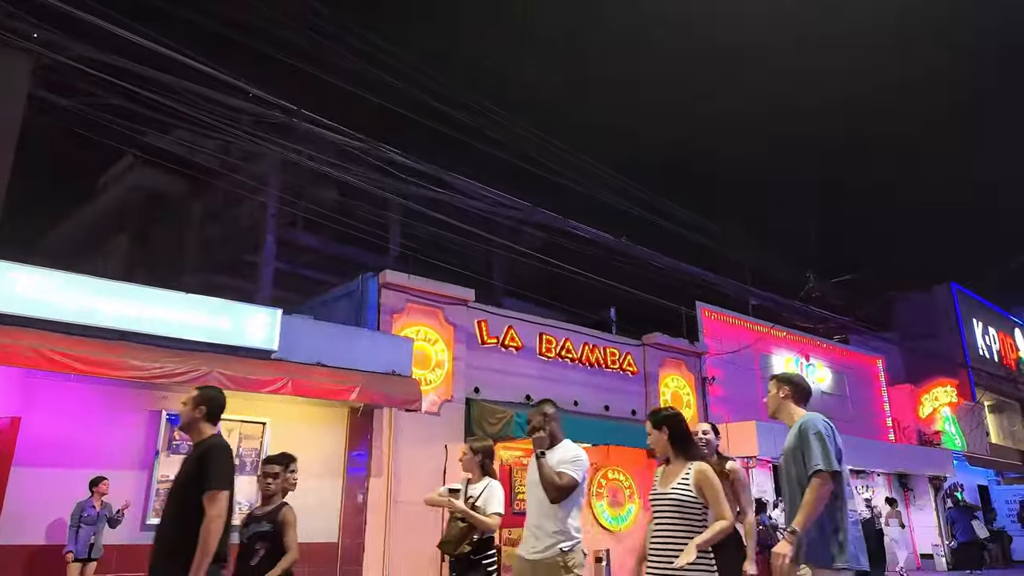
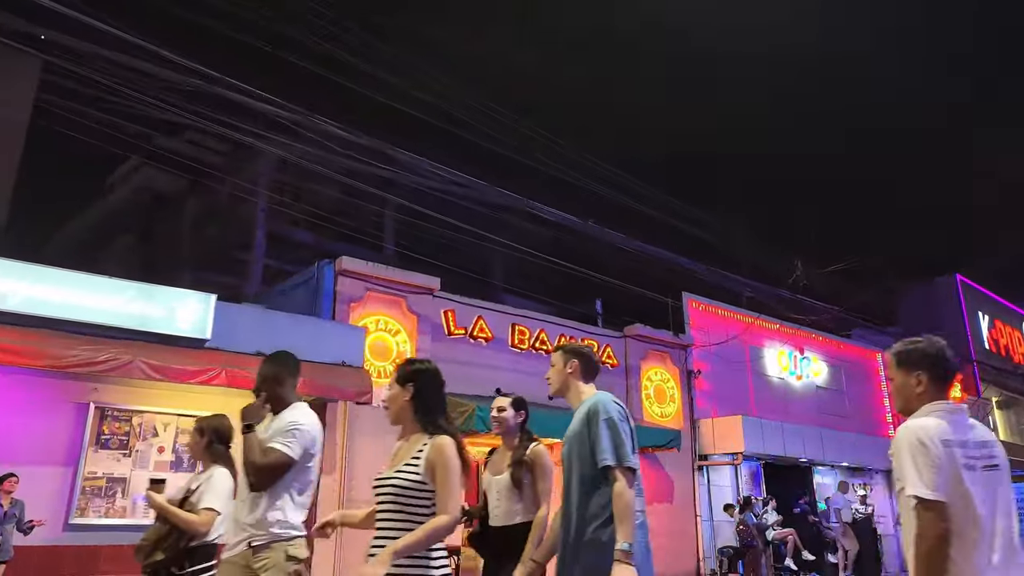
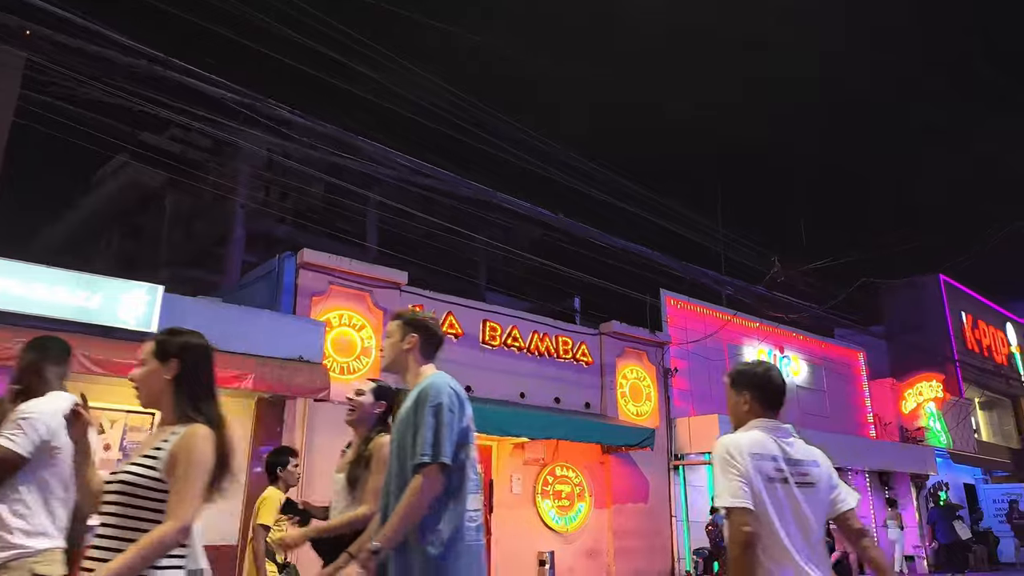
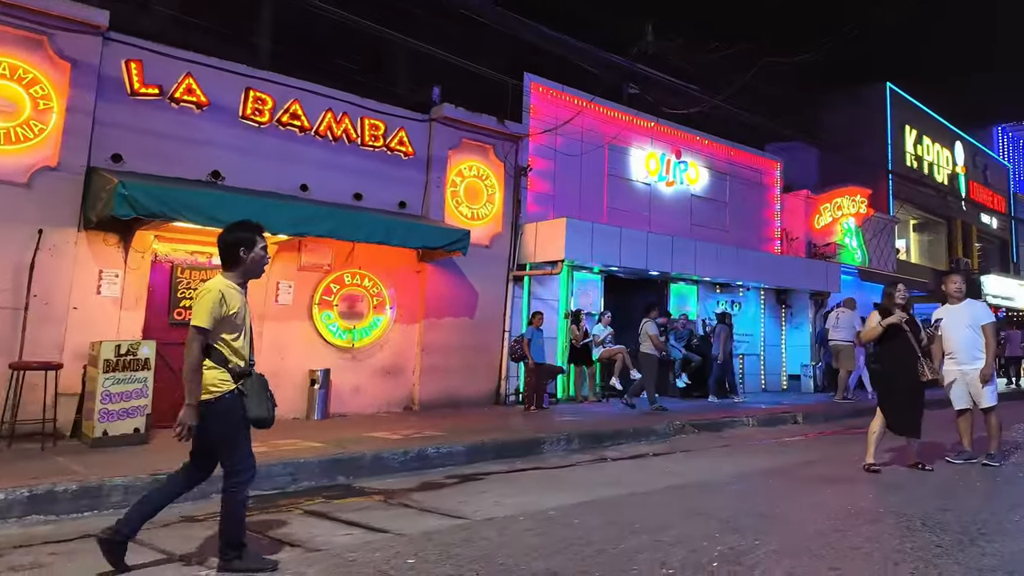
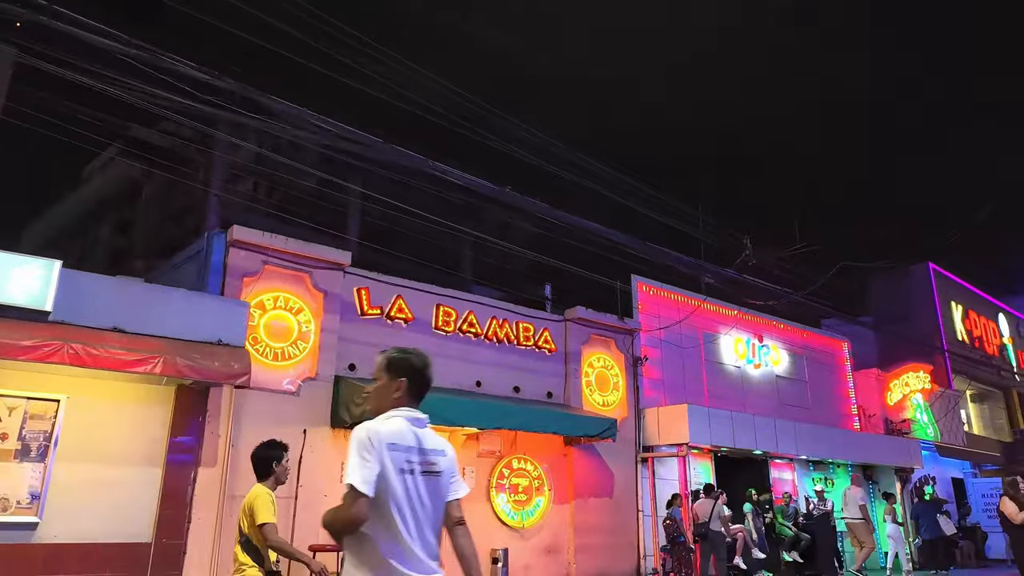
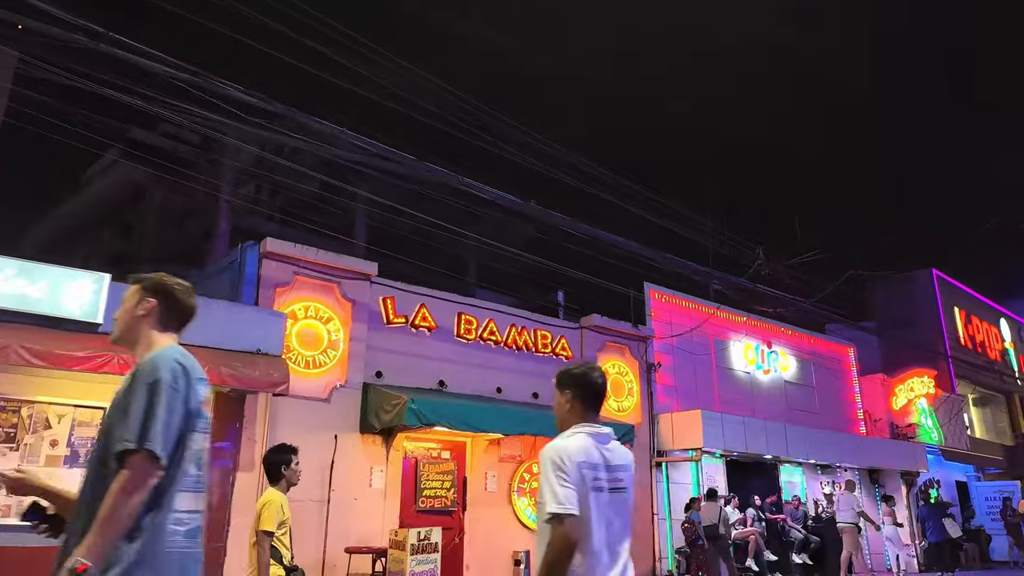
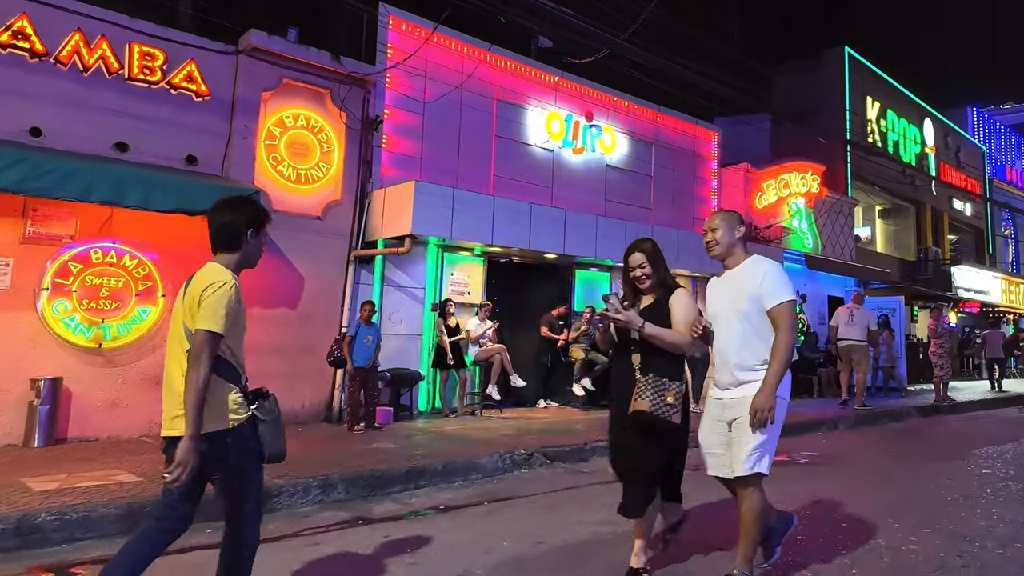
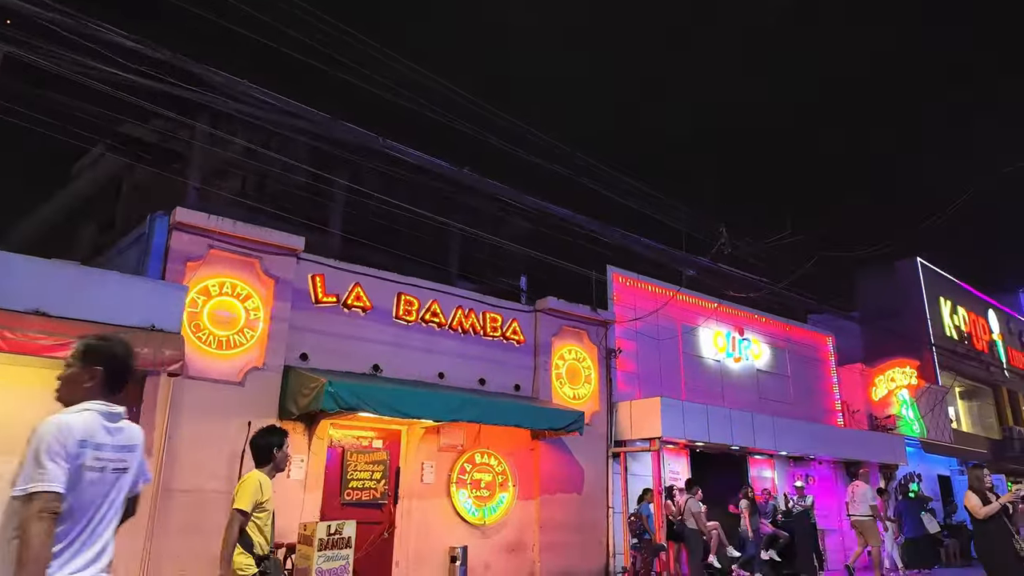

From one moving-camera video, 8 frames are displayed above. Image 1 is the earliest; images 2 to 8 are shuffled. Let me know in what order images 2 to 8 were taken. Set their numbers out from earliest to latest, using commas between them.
2, 3, 6, 5, 8, 4, 7
